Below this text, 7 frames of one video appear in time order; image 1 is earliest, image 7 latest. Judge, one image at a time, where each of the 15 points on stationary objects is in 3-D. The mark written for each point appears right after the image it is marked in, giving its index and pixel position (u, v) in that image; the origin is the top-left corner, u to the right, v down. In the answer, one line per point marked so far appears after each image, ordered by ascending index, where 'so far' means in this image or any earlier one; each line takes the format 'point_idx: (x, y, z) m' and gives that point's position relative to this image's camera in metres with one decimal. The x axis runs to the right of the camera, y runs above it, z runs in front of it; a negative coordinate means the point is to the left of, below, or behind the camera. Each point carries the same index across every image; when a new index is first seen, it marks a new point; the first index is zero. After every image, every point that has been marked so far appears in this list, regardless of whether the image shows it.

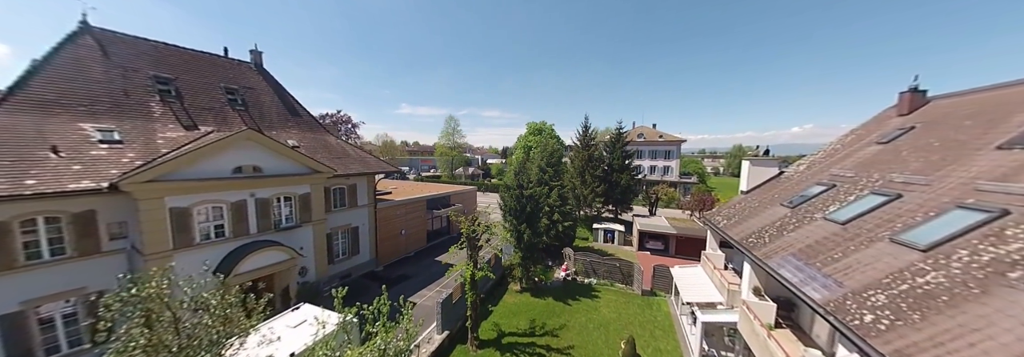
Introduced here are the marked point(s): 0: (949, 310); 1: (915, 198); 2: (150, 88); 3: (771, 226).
0: (+10.0, -2.9, +5.9) m
1: (+14.0, -0.6, +9.0) m
2: (-20.0, +5.1, +14.5) m
3: (+12.4, -2.2, +12.5) m
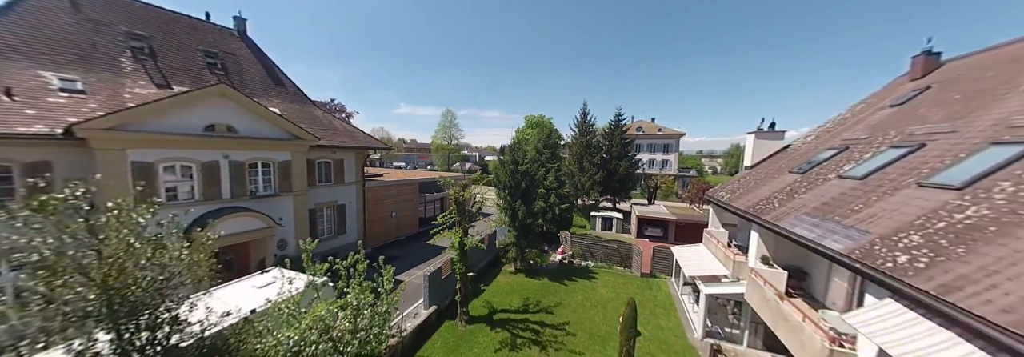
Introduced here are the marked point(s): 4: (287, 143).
0: (+9.7, -1.2, +5.1) m
1: (+13.7, +1.1, +8.3) m
2: (-20.3, +7.0, +13.6) m
3: (+12.1, -0.5, +11.7) m
4: (-12.2, +1.9, +14.1) m
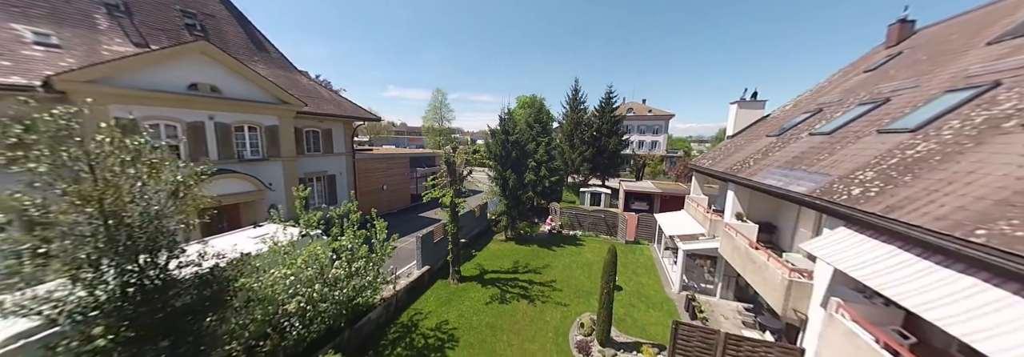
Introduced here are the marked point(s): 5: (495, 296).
0: (+9.4, +0.3, +5.7) m
1: (+13.3, +2.7, +8.9) m
2: (-20.8, +8.8, +12.8) m
3: (+11.6, +1.3, +12.3) m
4: (-12.8, +3.8, +13.9) m
5: (-0.8, -5.7, +12.6) m
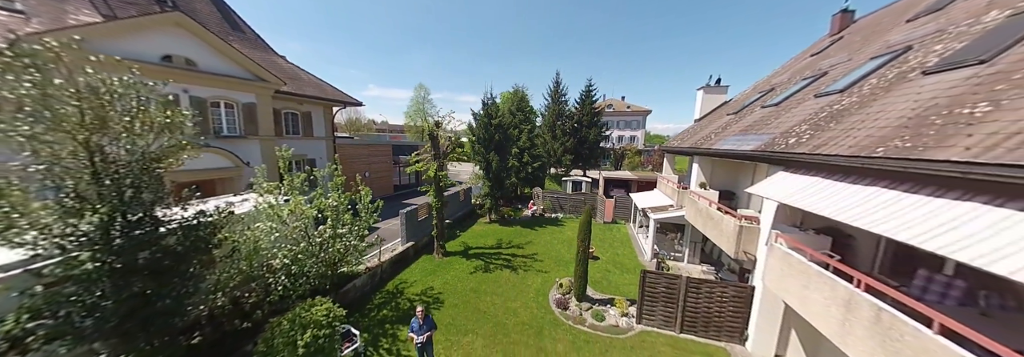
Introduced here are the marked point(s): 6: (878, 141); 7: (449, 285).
0: (+8.9, +1.7, +6.7) m
1: (+12.6, +4.2, +10.1) m
2: (-21.8, +9.9, +12.2) m
3: (+10.7, +2.6, +13.5) m
4: (-13.8, +5.0, +13.7) m
5: (-1.7, -4.4, +13.1) m
6: (+7.4, +0.8, +5.2) m
7: (-2.7, -4.6, +11.4) m
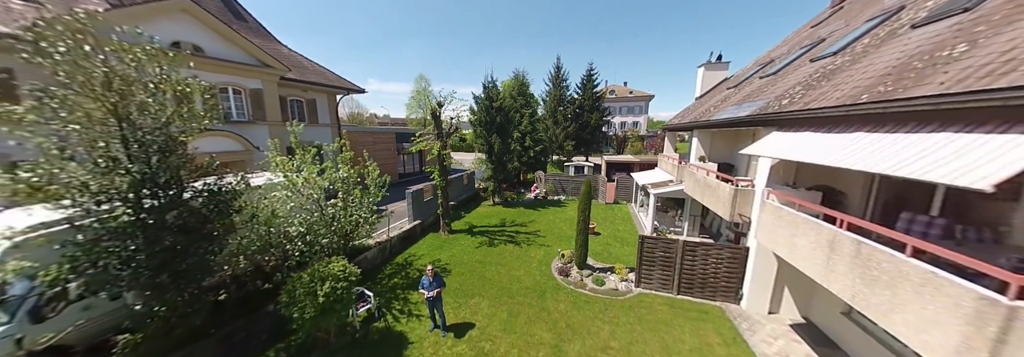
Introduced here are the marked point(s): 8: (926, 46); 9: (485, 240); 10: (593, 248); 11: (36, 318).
0: (+8.8, +2.9, +6.9) m
1: (+12.6, +5.5, +10.2) m
2: (-21.9, +10.6, +12.5) m
3: (+10.7, +4.0, +13.6) m
4: (-13.8, +5.9, +14.0) m
5: (-1.5, -3.3, +13.5) m
6: (+7.4, +1.8, +5.4) m
7: (-2.6, -3.6, +11.8) m
8: (+8.6, +2.7, +5.4) m
9: (-1.4, -3.2, +13.7) m
10: (+4.0, -3.4, +12.9) m
11: (-9.3, -2.7, +5.0) m
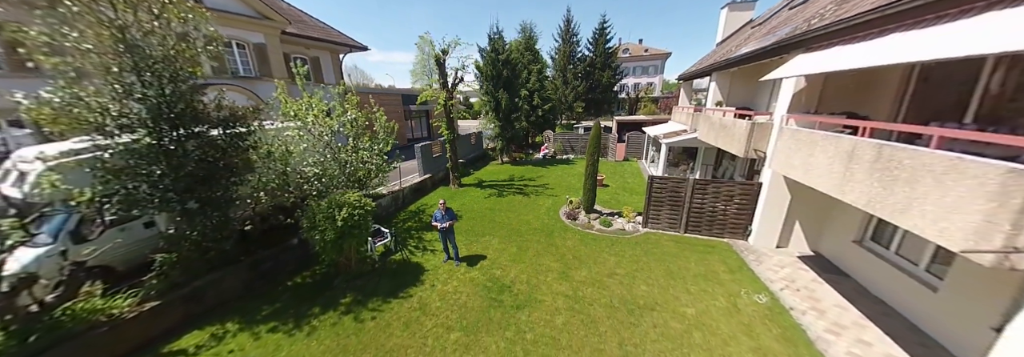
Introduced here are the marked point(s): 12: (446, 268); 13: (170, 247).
0: (+9.0, +4.8, +6.1) m
1: (+12.7, +7.8, +9.0) m
2: (-21.7, +12.6, +12.0) m
3: (+11.0, +6.7, +12.6) m
4: (-13.4, +8.2, +13.7) m
5: (-1.0, -0.8, +13.7) m
6: (+7.5, +3.6, +4.9) m
7: (-2.2, -1.3, +12.1) m
8: (+8.6, +4.5, +4.7) m
9: (-1.0, -0.7, +13.9) m
10: (+4.5, -0.9, +13.0) m
11: (-9.1, -1.2, +5.5) m
12: (-2.0, -2.6, +7.7) m
13: (-7.7, -1.5, +5.9) m
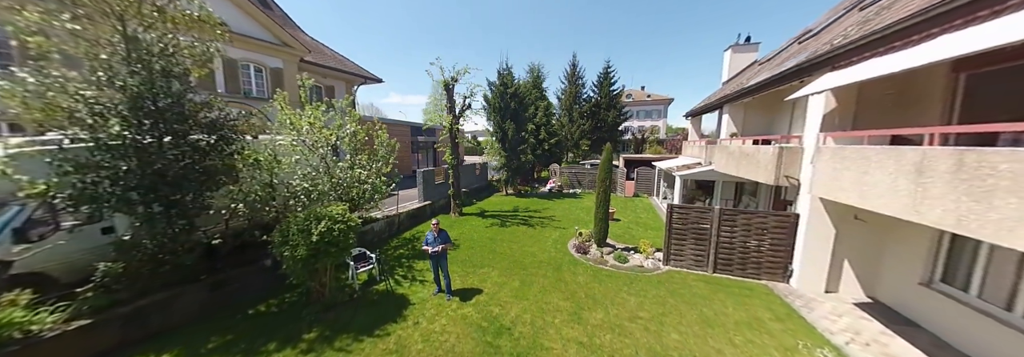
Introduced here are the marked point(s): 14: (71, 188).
0: (+9.2, +4.1, +5.9) m
1: (+13.2, +6.5, +9.1) m
2: (-21.1, +12.0, +13.4) m
3: (+11.5, +4.9, +12.5) m
4: (-12.9, +7.1, +14.3) m
5: (-0.8, -2.2, +12.8) m
6: (+7.6, +3.2, +4.5) m
7: (-2.0, -2.4, +11.1) m
8: (+8.9, +4.1, +4.4) m
9: (-0.8, -2.2, +13.0) m
10: (+4.6, -2.4, +11.9) m
11: (-9.1, -1.1, +4.7) m
12: (-1.9, -3.1, +6.5) m
13: (-7.7, -1.6, +5.1) m
14: (-7.8, -0.2, +4.5) m
